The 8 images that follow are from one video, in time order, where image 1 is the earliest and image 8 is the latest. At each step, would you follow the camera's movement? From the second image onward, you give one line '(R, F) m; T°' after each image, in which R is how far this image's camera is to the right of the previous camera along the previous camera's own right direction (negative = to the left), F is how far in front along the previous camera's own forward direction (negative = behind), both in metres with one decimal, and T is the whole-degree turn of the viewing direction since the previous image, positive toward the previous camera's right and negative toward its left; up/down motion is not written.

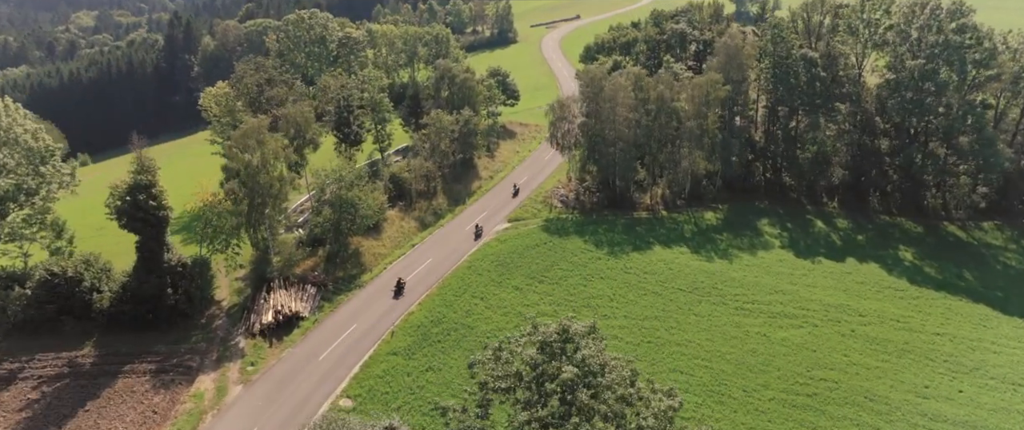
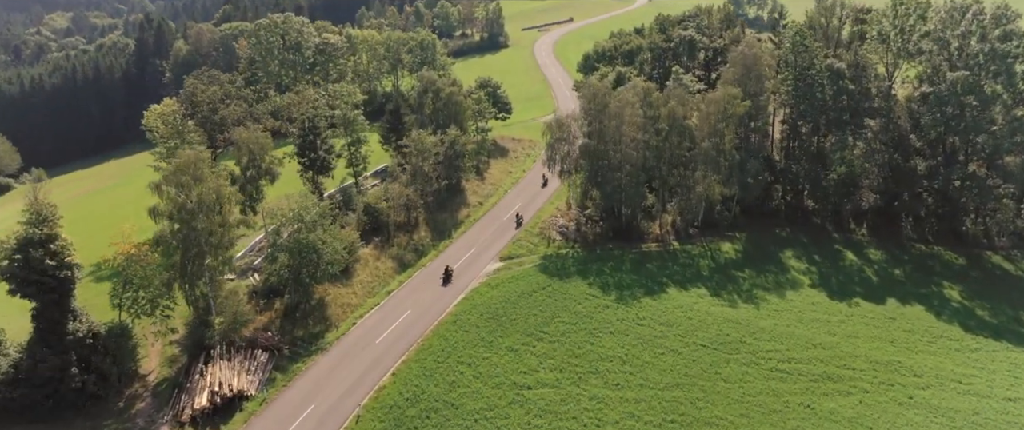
(-0.2, +12.5) m; +1°
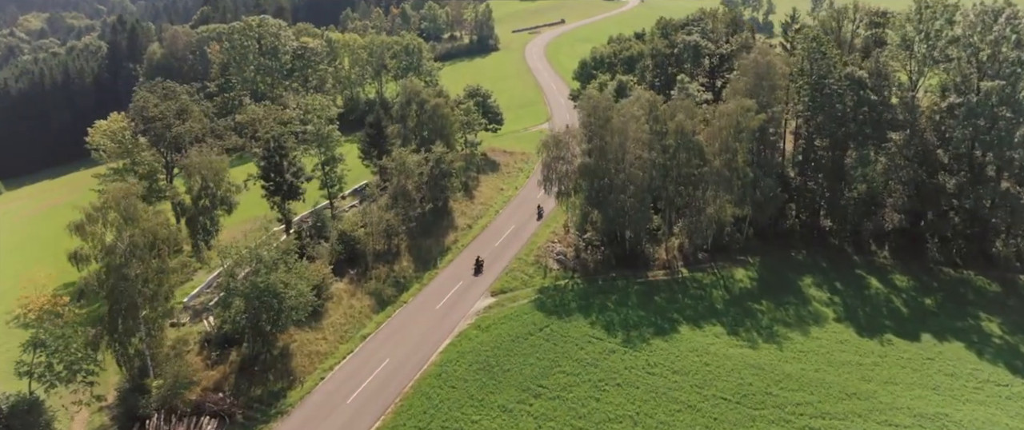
(-0.2, +9.0) m; +1°
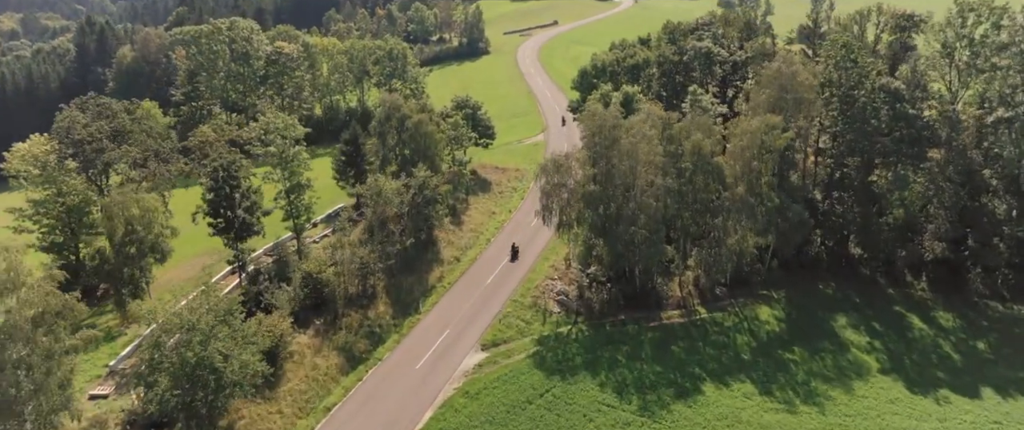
(-0.2, +10.9) m; +1°
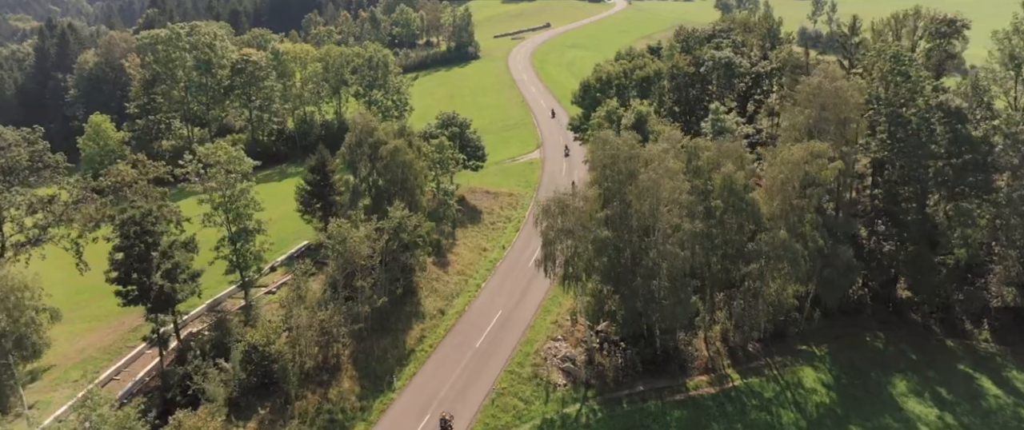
(-0.3, +12.9) m; +1°
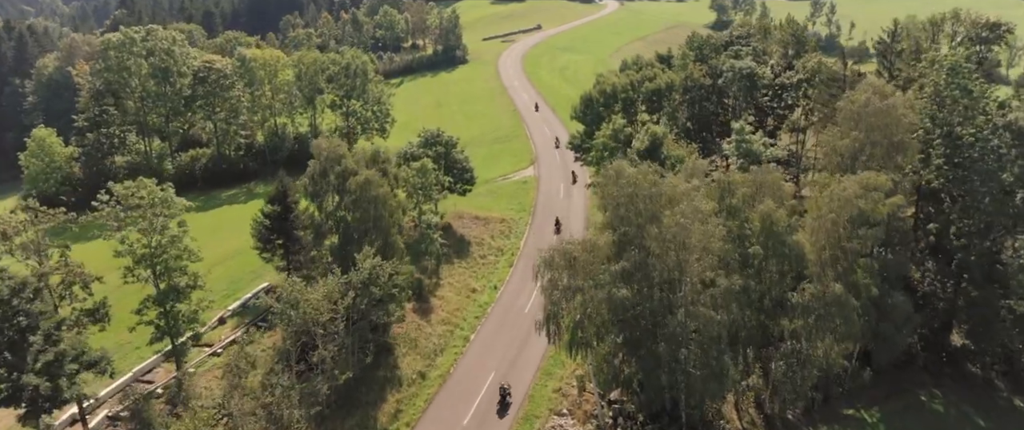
(-0.3, +11.1) m; +1°
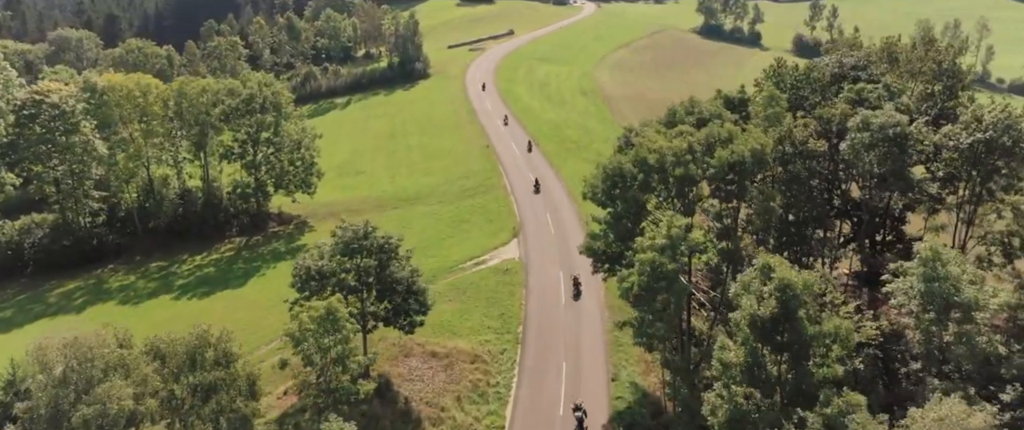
(-0.5, +33.7) m; +2°
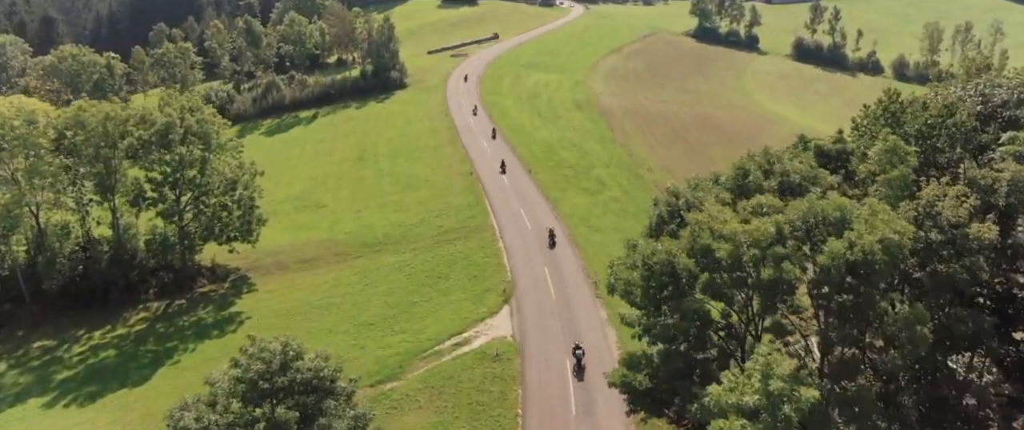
(-0.4, +17.2) m; +1°
